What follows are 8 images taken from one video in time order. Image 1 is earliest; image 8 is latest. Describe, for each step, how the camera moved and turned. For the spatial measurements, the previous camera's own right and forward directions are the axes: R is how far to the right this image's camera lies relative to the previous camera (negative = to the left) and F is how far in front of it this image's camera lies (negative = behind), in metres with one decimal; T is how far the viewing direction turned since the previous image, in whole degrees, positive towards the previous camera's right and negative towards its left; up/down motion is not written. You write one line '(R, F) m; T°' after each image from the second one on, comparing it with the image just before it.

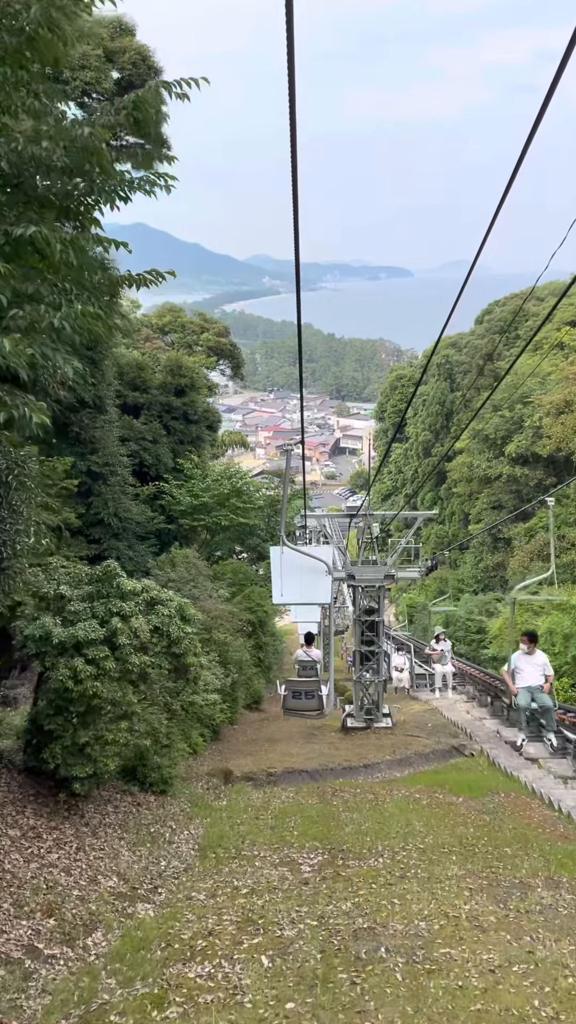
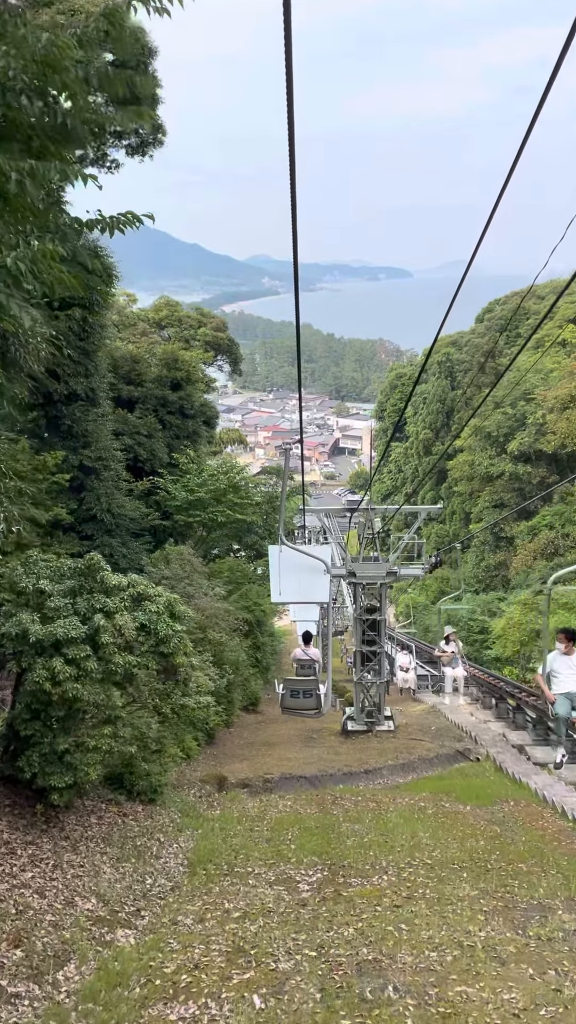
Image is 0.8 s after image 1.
(0.0, +0.6) m; 0°
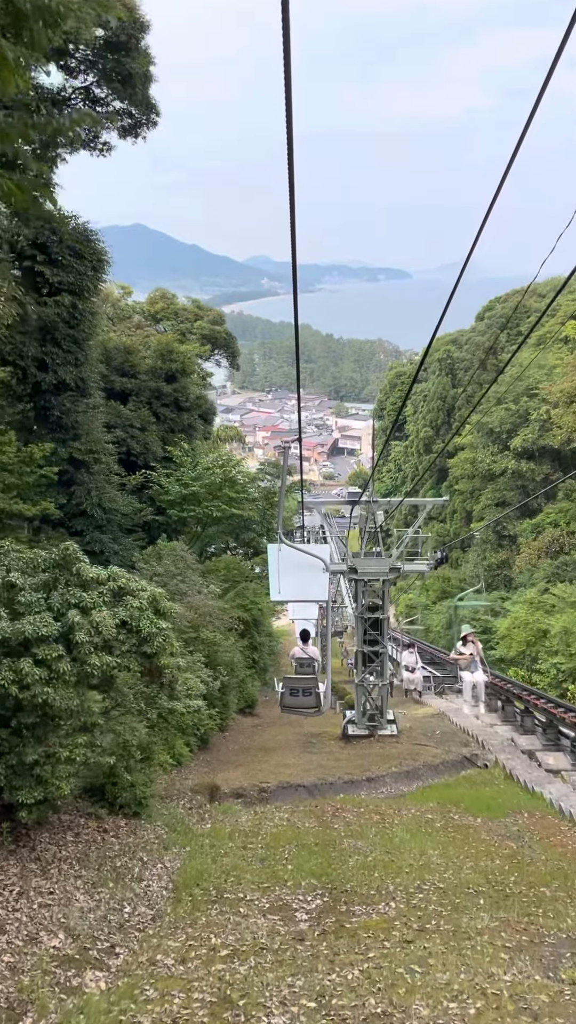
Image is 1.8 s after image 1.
(0.0, +0.7) m; 0°
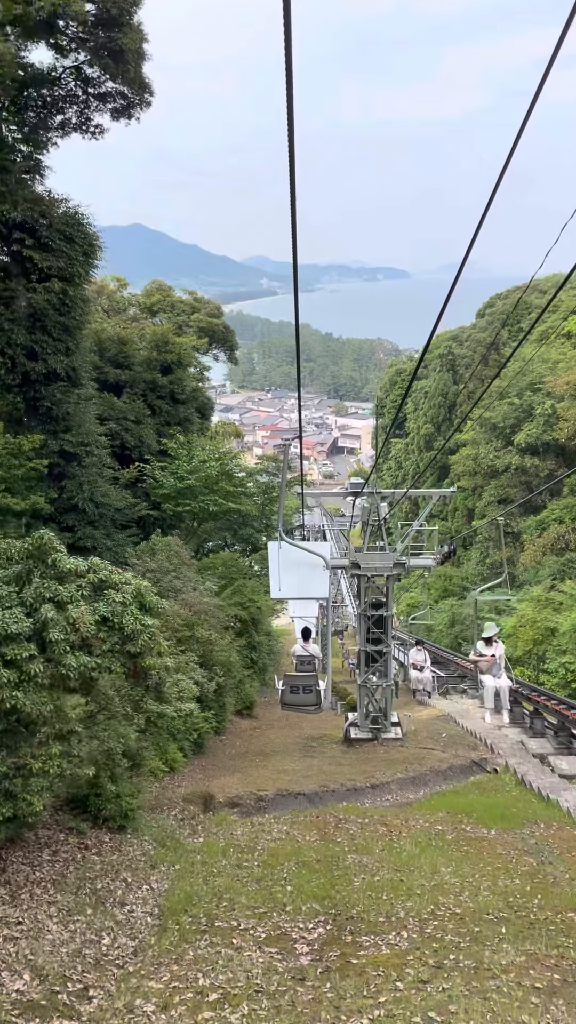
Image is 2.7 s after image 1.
(0.0, +0.6) m; 0°
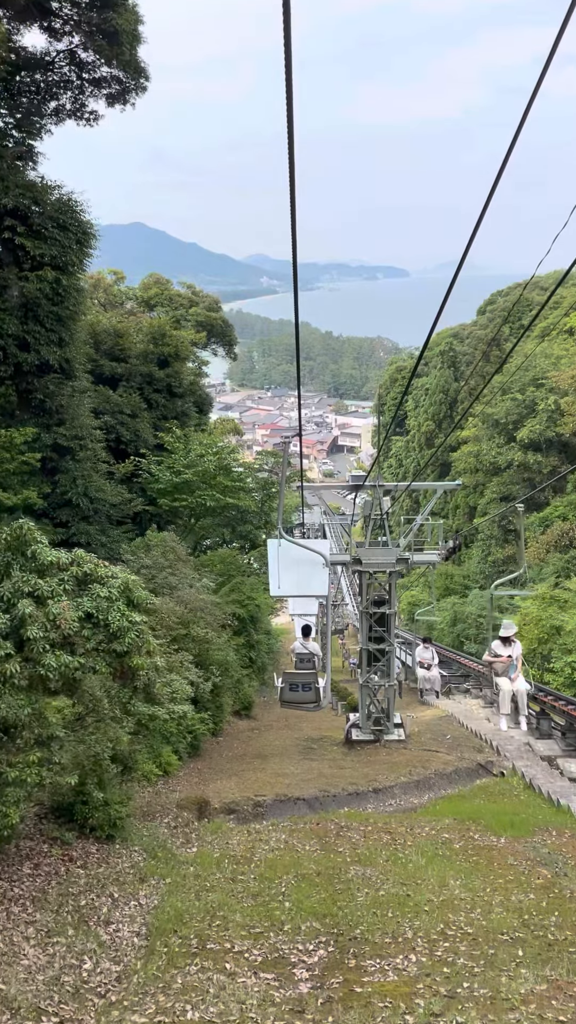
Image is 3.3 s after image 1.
(0.0, +0.4) m; 0°
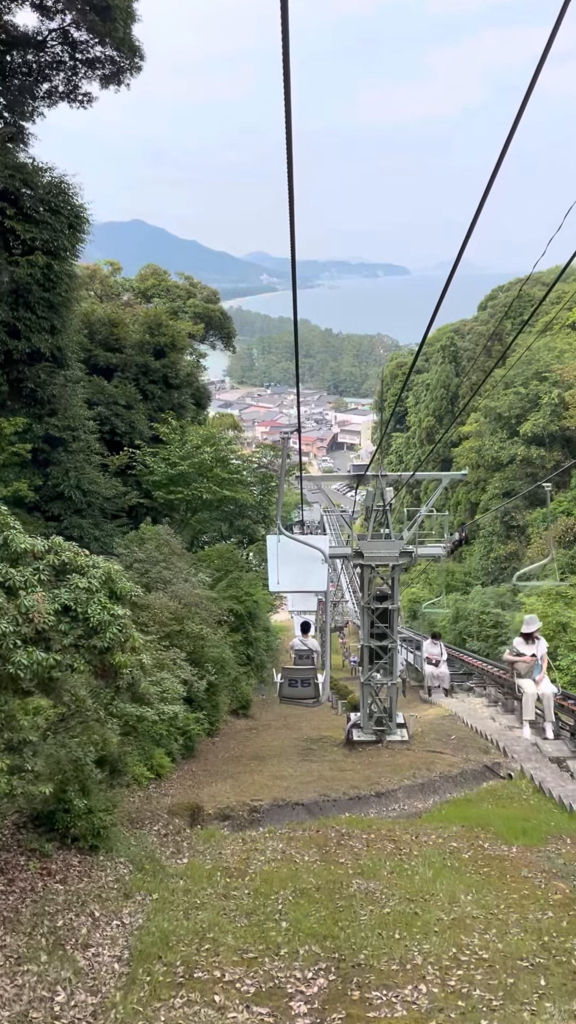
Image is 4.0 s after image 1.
(0.0, +0.5) m; 0°
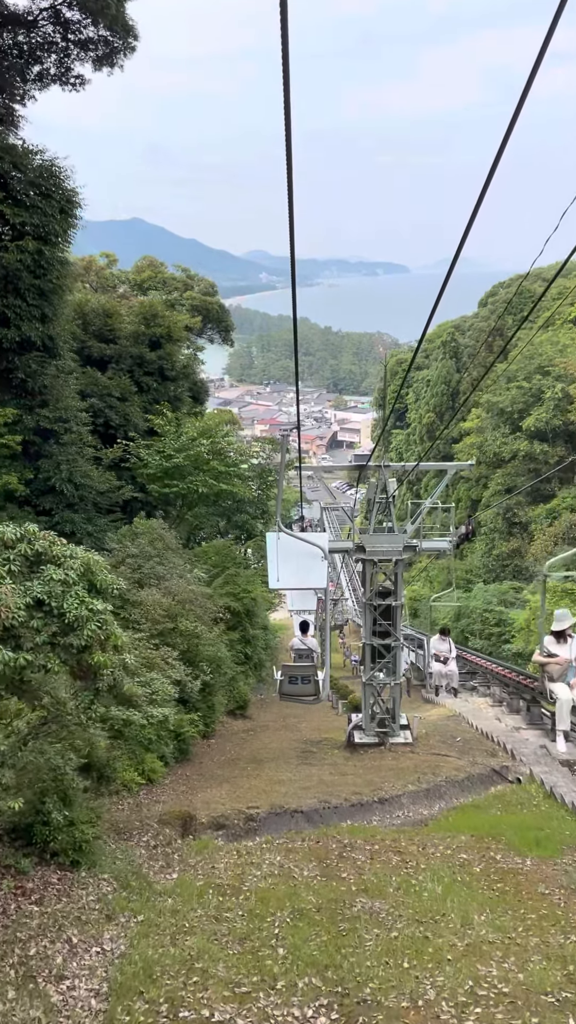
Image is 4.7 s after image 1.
(0.0, +0.5) m; 0°
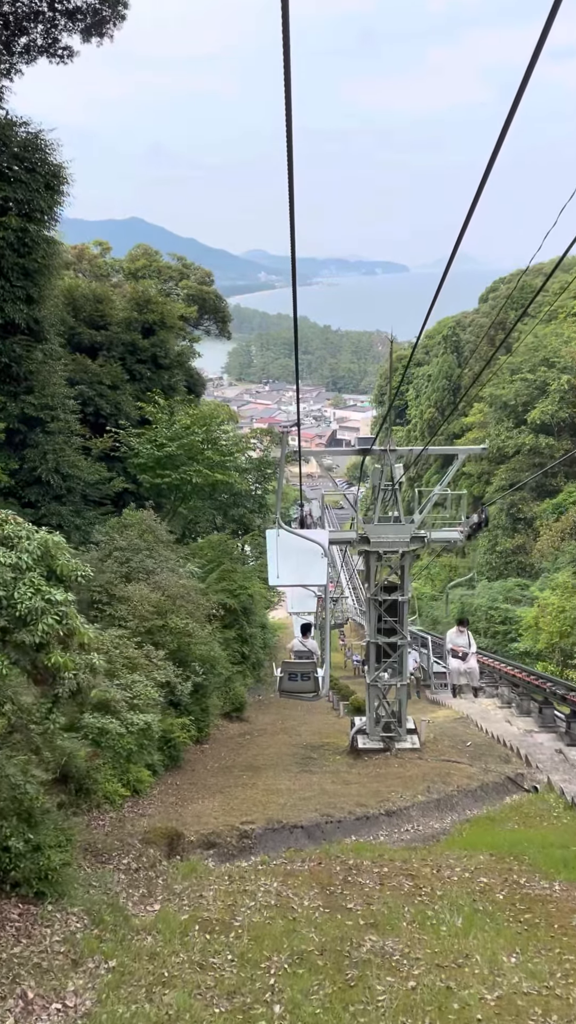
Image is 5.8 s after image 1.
(0.0, +0.8) m; 0°
